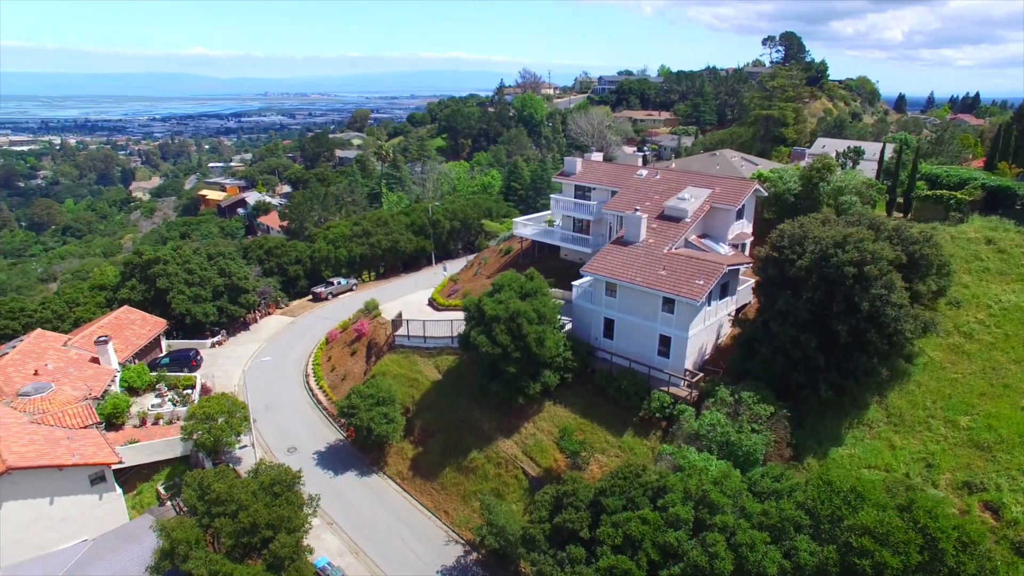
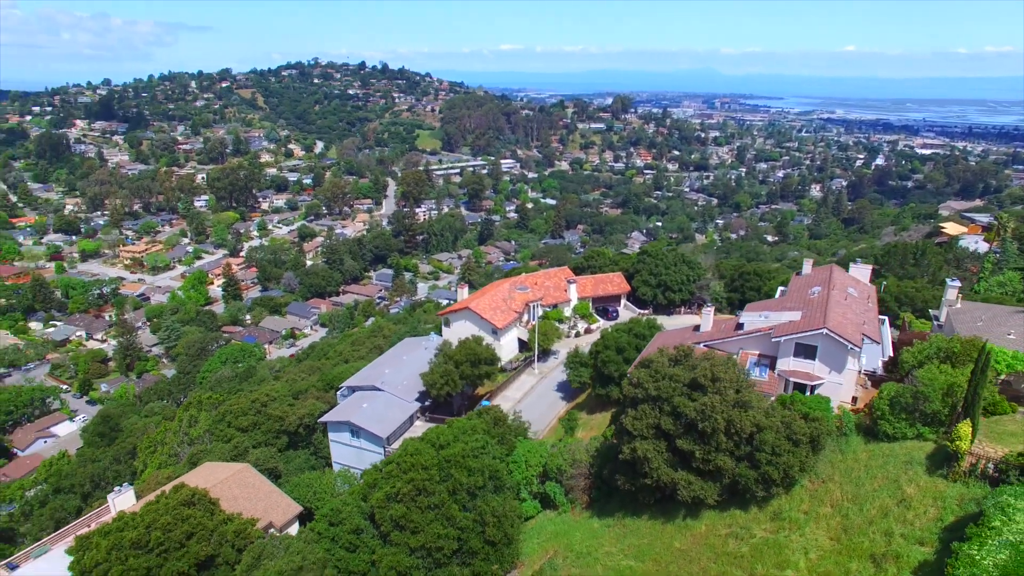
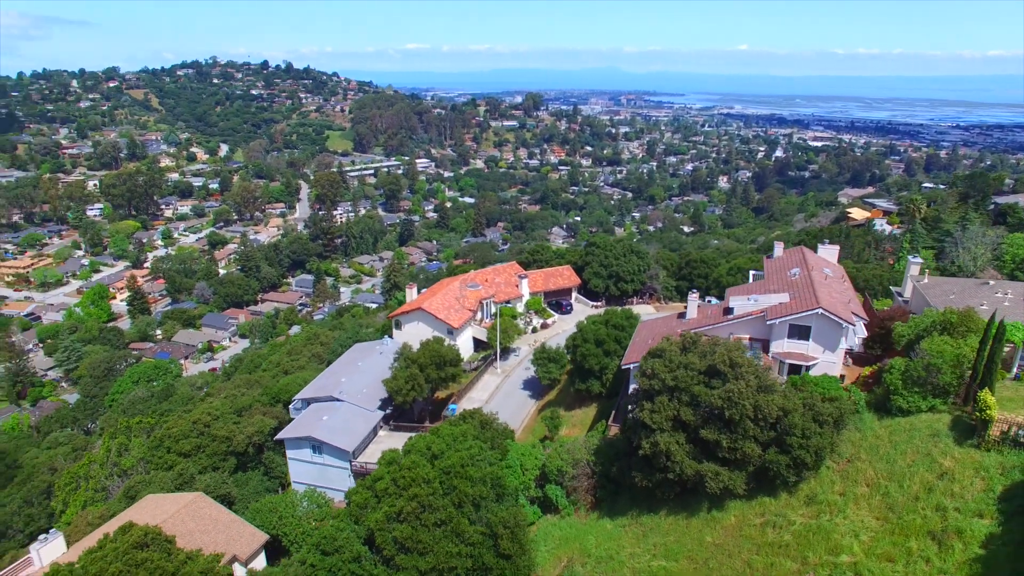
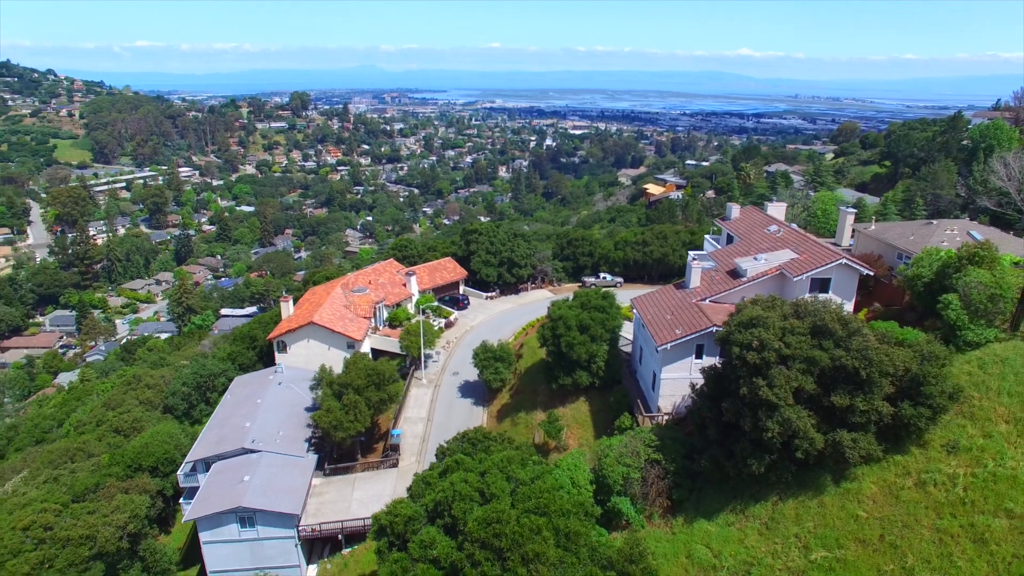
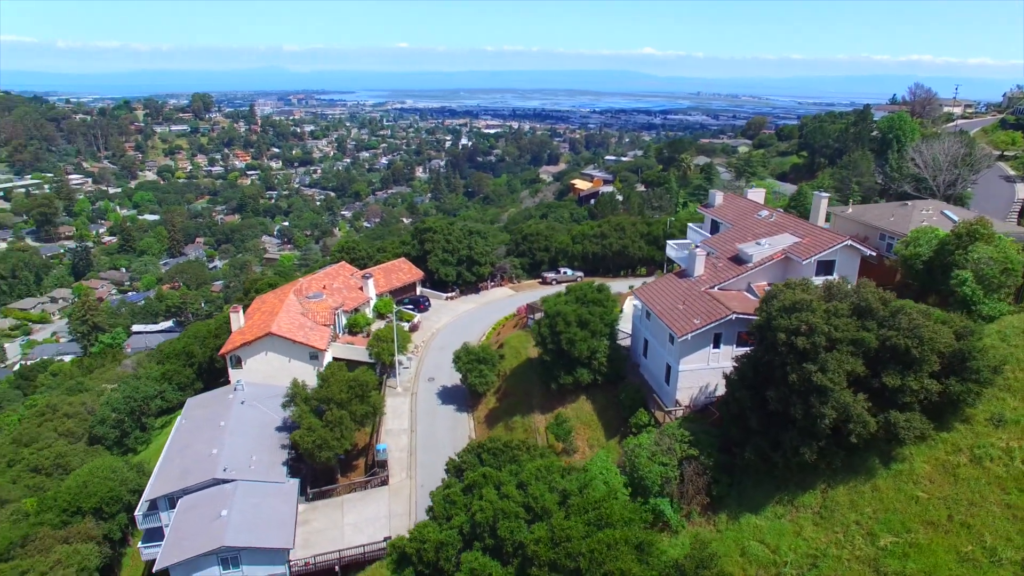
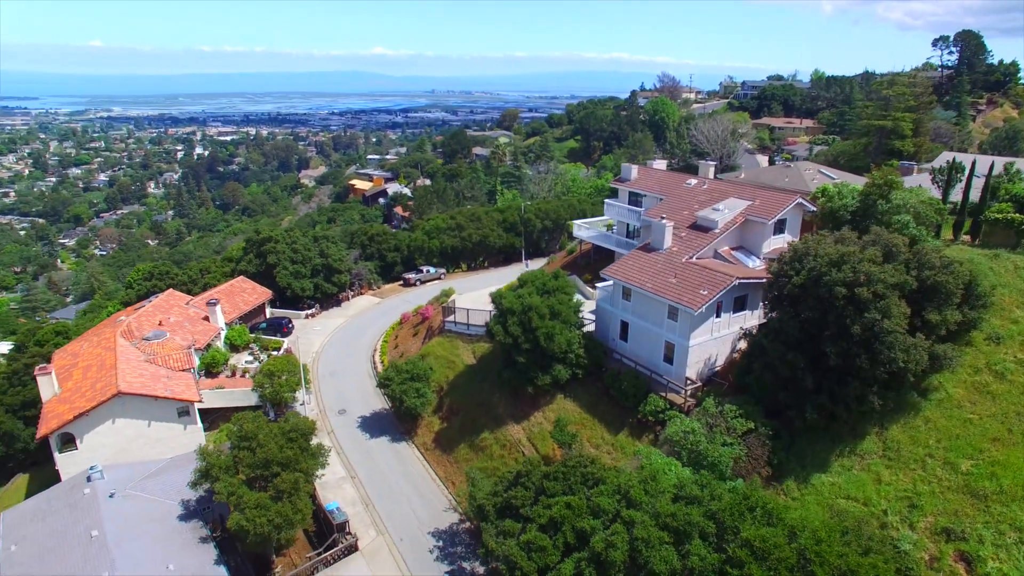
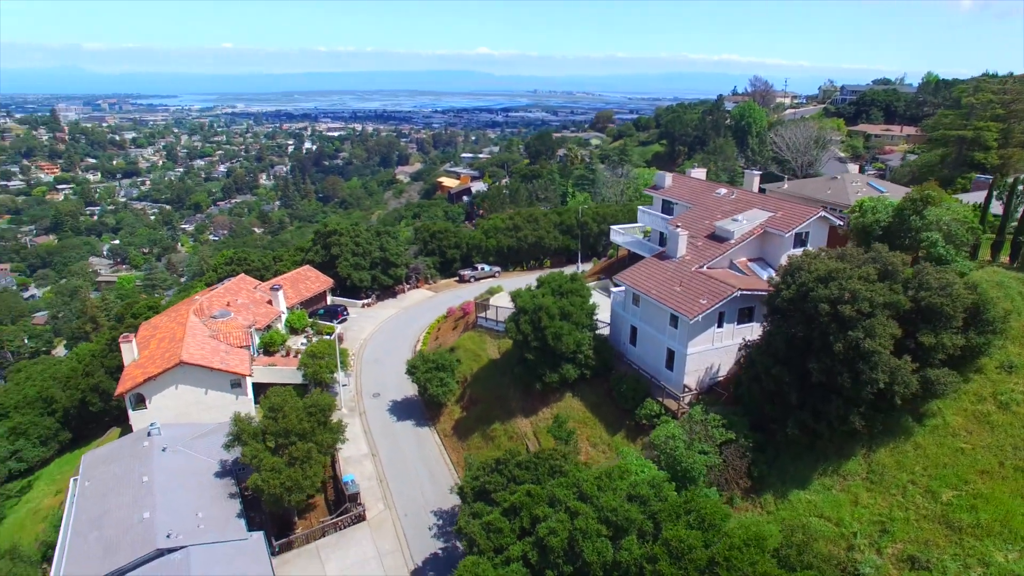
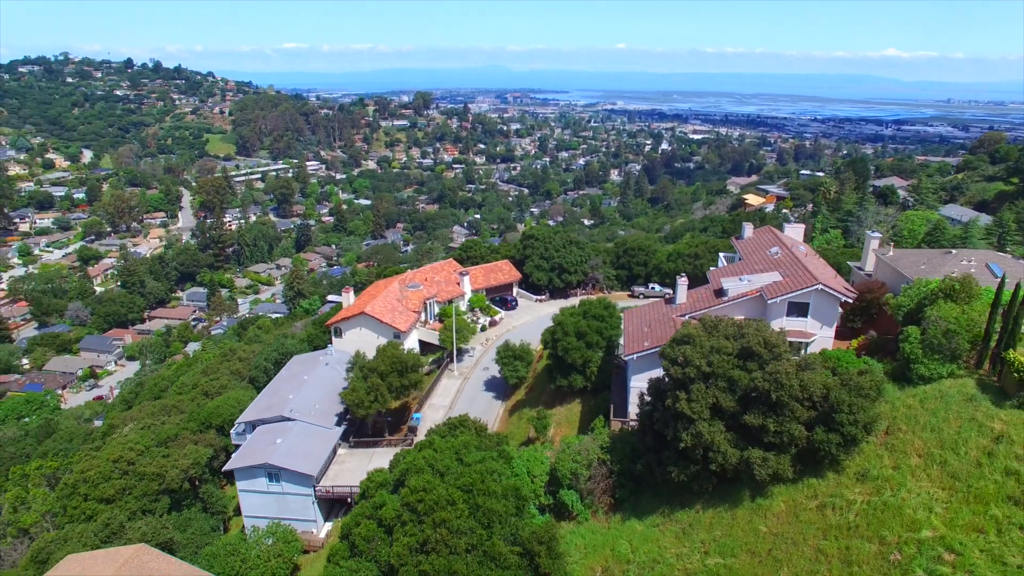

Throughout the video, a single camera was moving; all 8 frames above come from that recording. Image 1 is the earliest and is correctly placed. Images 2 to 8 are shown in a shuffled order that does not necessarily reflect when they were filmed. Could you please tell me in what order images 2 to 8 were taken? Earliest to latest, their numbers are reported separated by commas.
6, 7, 5, 4, 8, 3, 2
